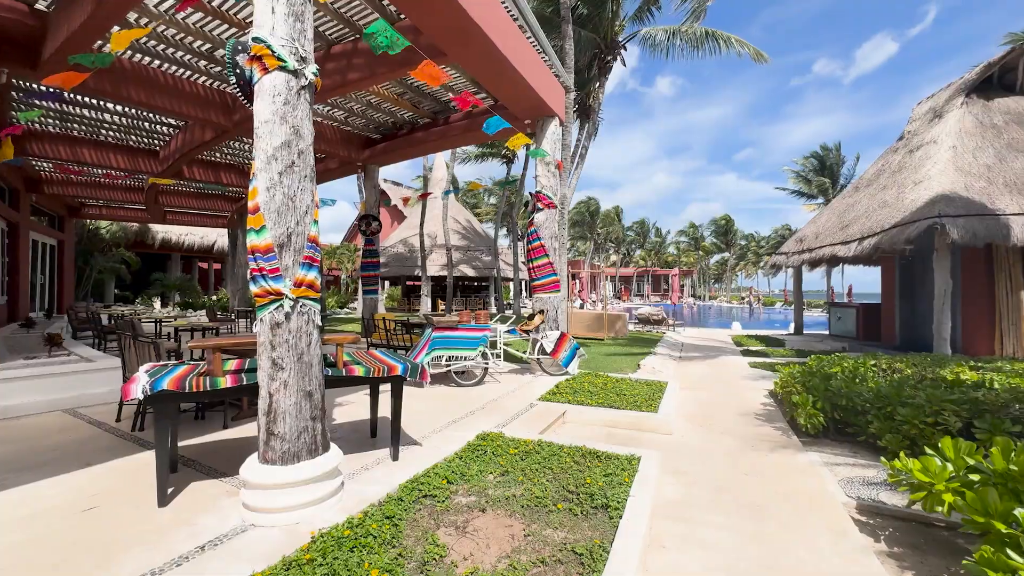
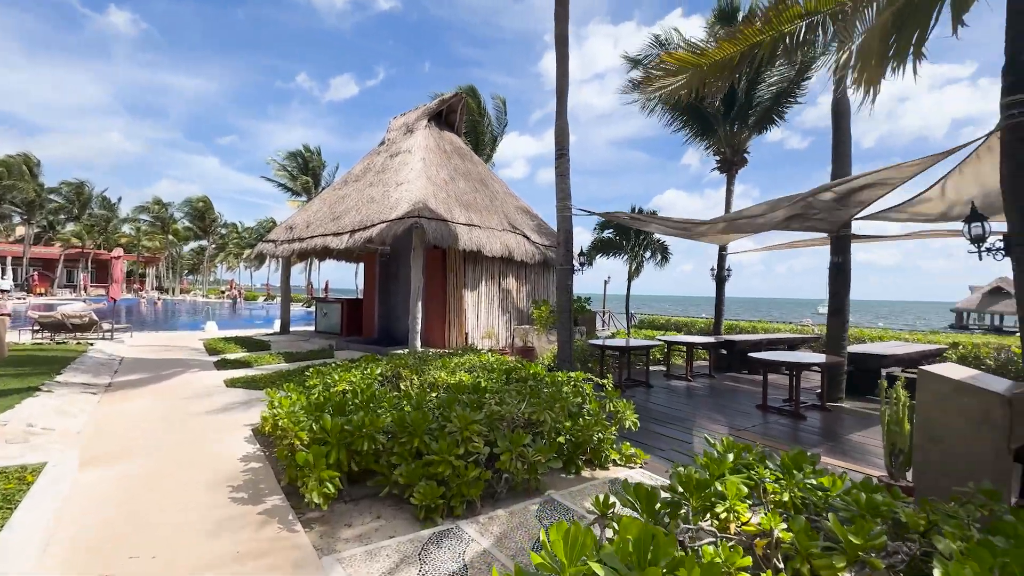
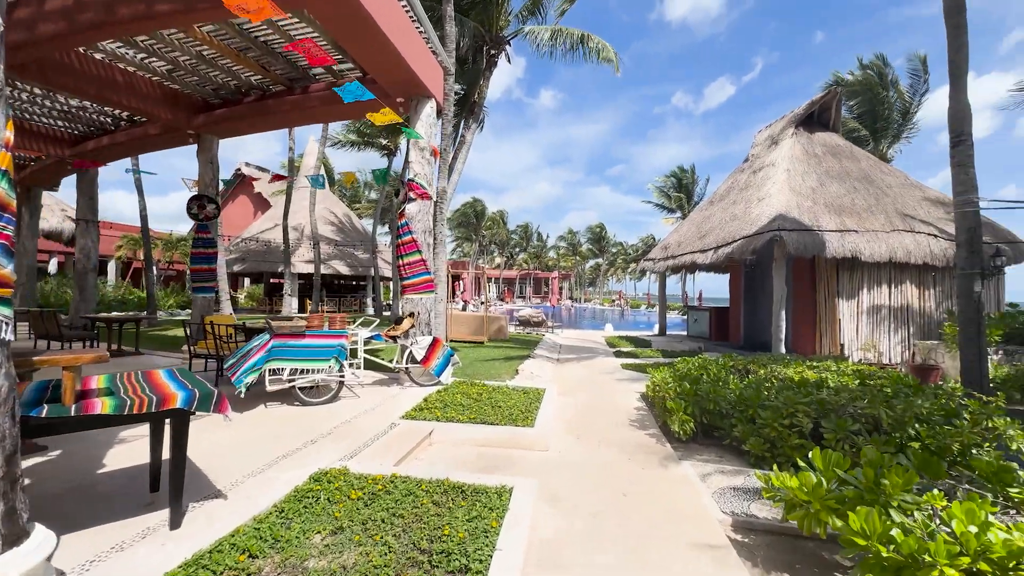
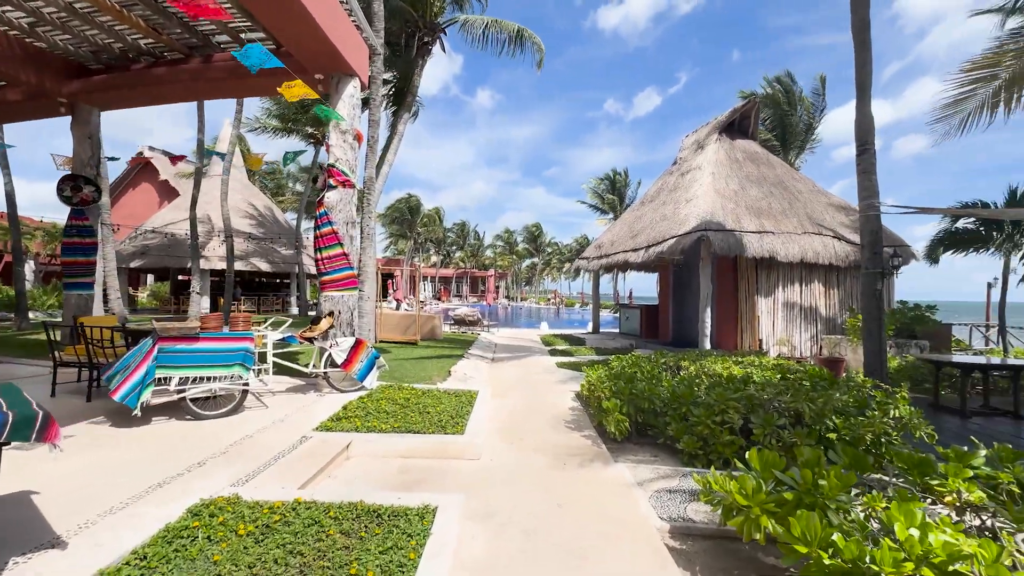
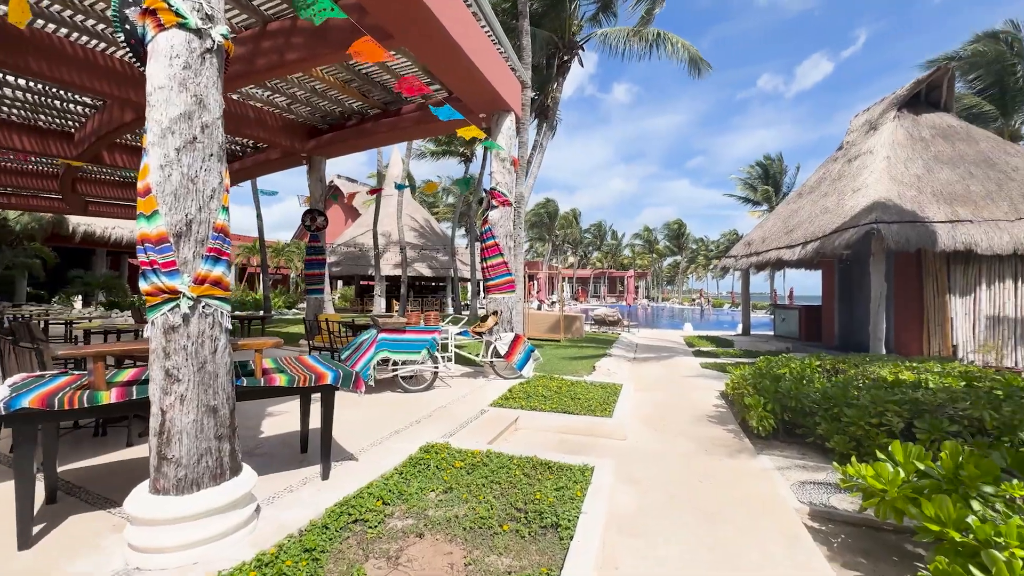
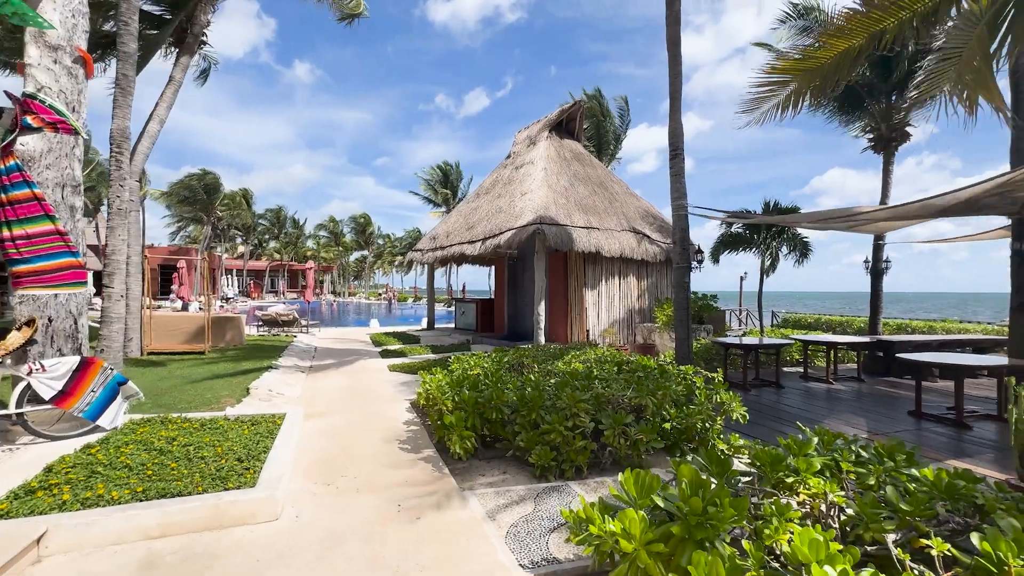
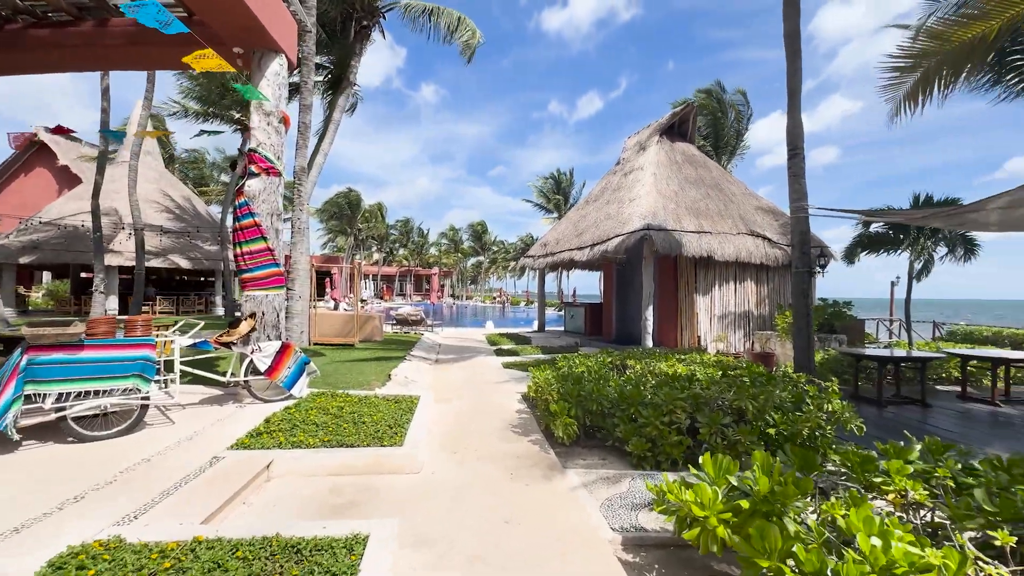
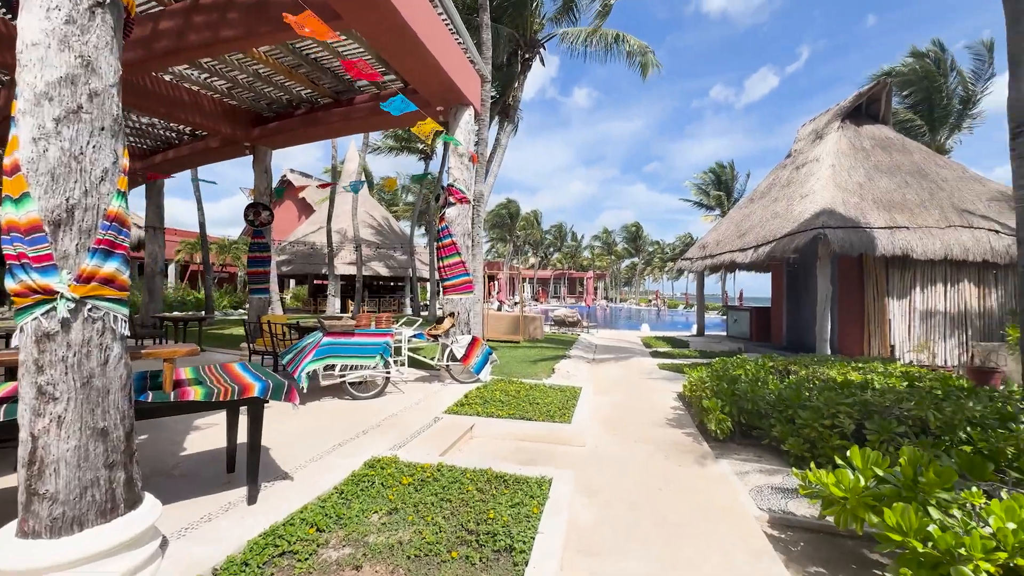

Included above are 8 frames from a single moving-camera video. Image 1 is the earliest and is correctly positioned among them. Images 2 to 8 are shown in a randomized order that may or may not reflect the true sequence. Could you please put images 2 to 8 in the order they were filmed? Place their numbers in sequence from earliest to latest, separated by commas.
5, 8, 3, 4, 7, 6, 2
